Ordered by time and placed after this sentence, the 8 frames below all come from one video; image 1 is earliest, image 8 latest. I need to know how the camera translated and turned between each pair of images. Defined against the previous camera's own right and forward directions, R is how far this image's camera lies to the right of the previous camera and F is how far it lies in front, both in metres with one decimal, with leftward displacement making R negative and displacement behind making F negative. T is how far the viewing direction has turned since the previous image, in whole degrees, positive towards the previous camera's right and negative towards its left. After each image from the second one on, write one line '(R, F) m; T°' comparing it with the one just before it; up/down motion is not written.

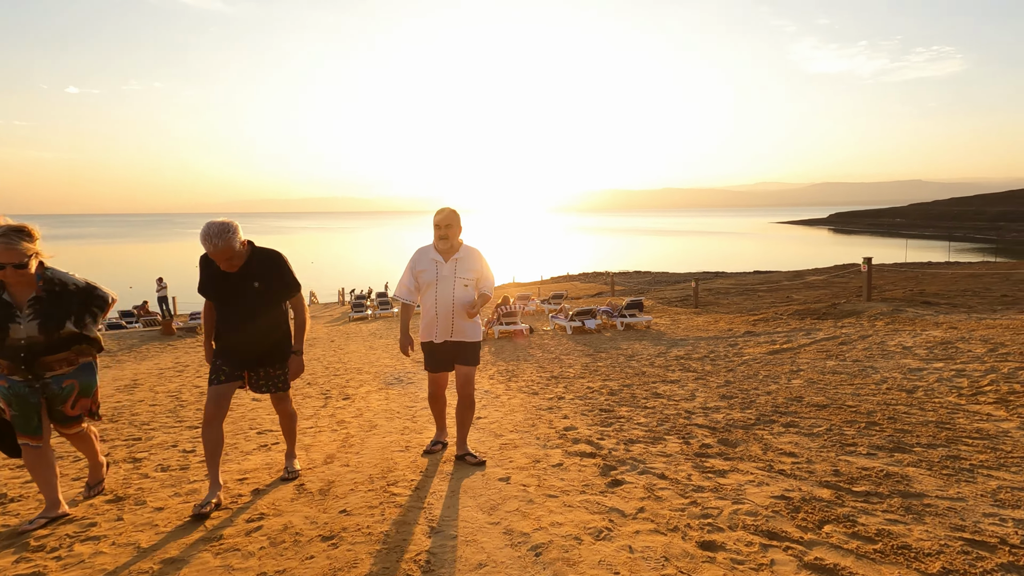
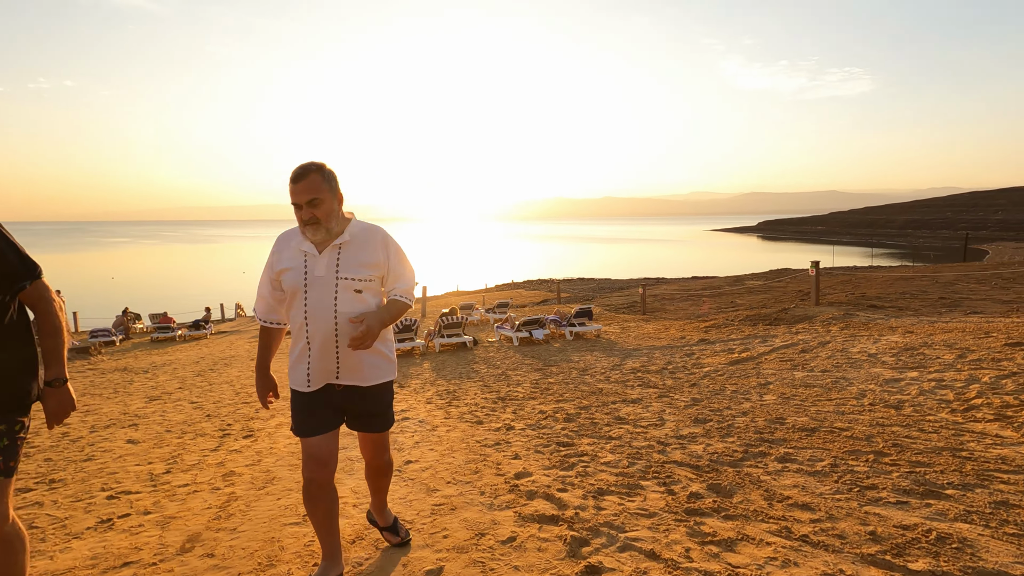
(+0.1, +1.0) m; +6°
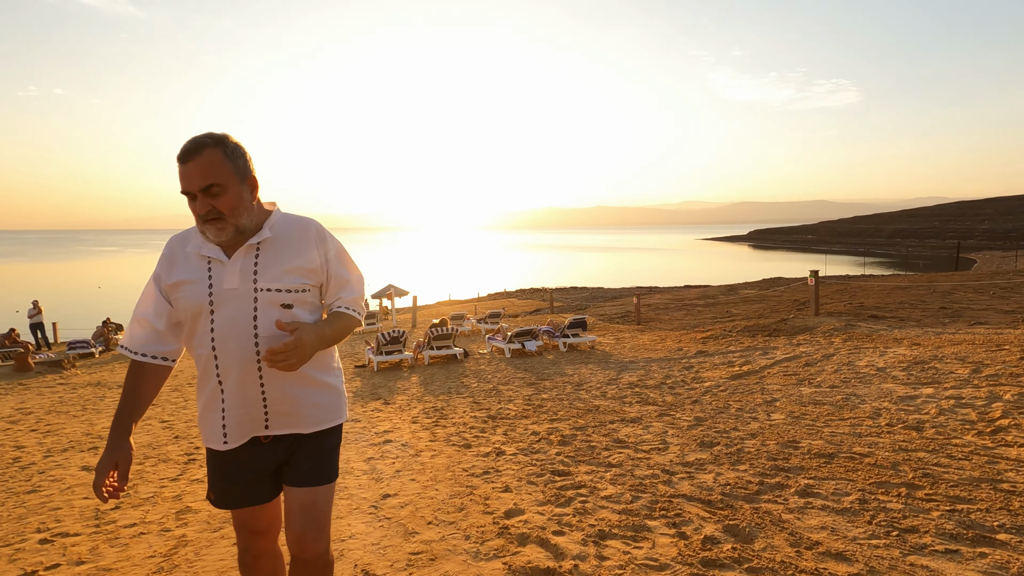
(0.0, +0.4) m; +1°
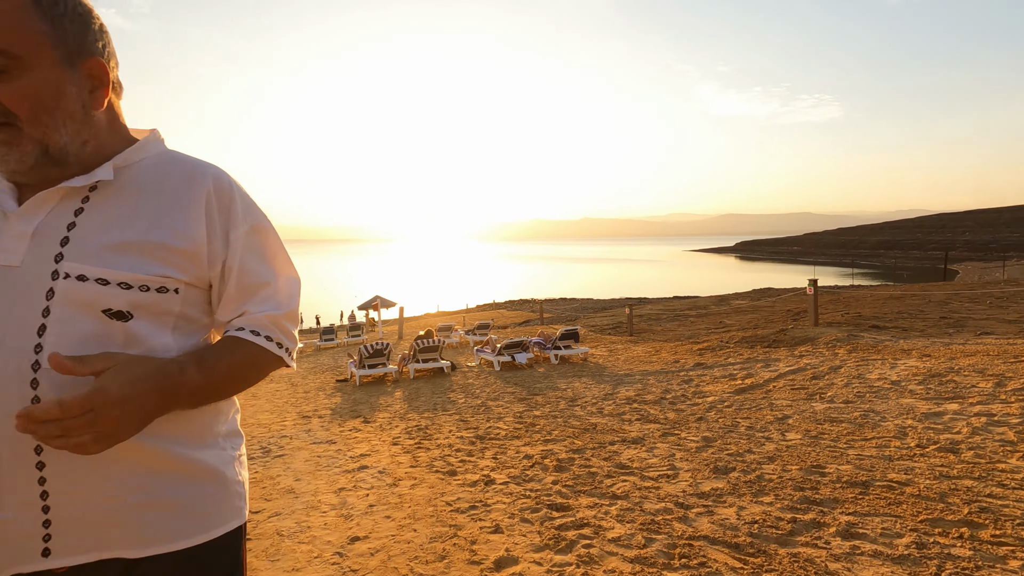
(0.0, +0.5) m; +1°
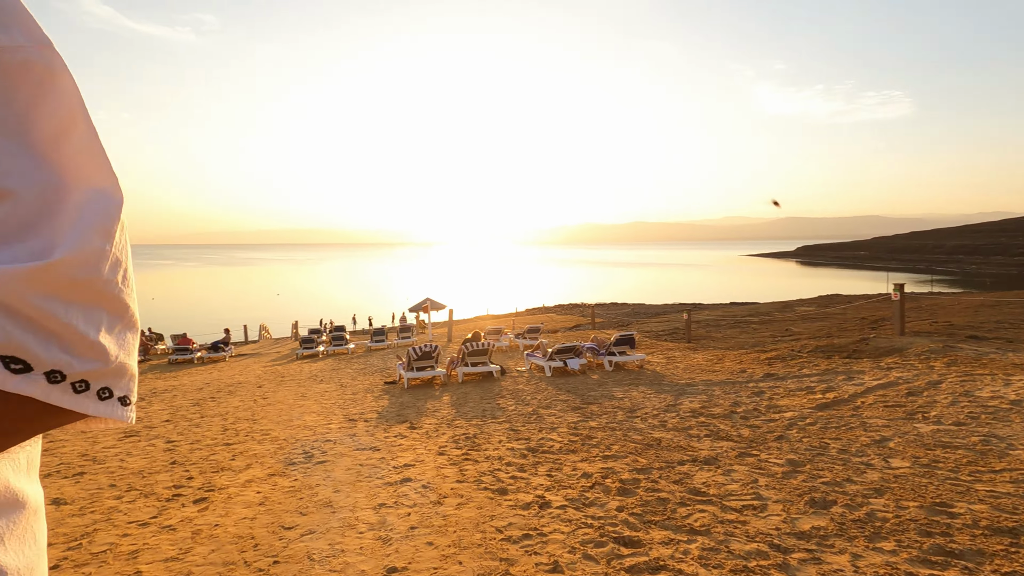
(-0.1, +0.5) m; -5°
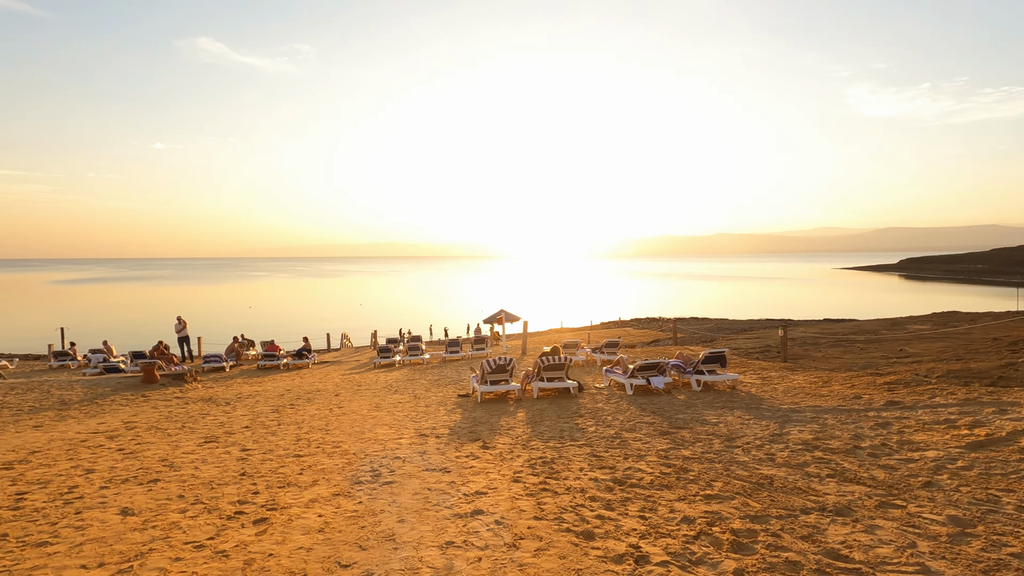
(-0.1, +0.6) m; -8°
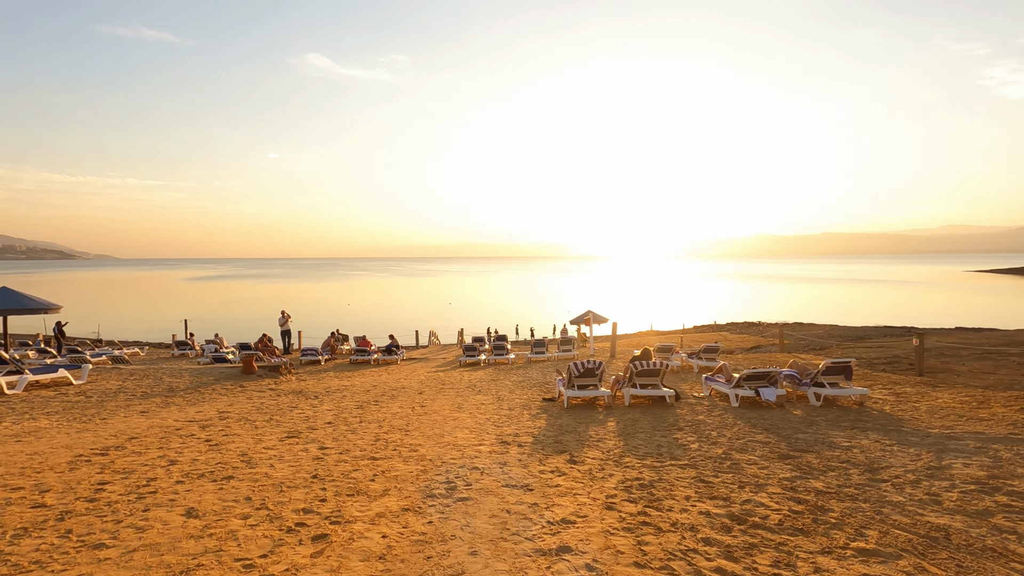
(-0.1, +0.7) m; -9°
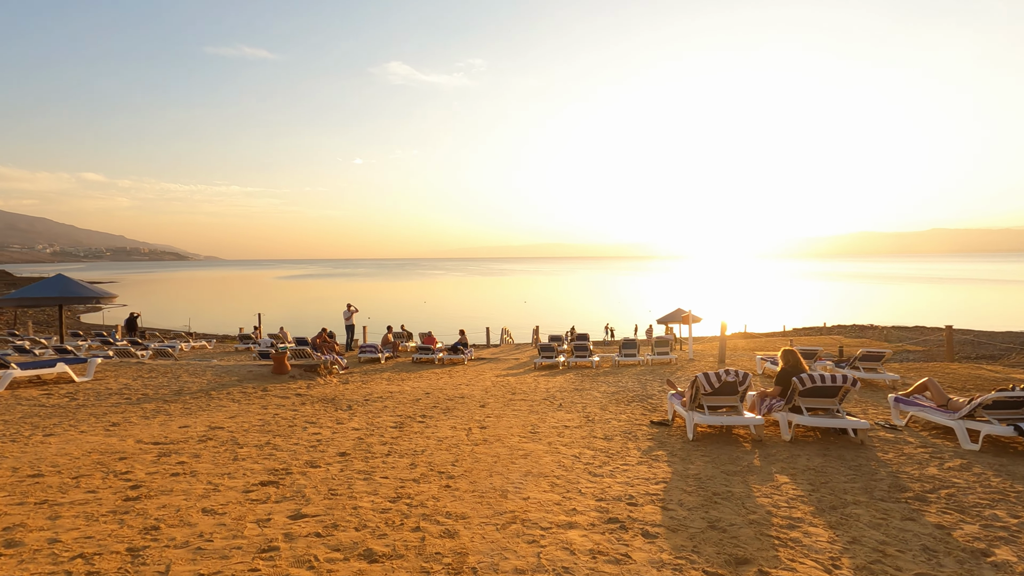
(-0.3, +3.2) m; -8°
